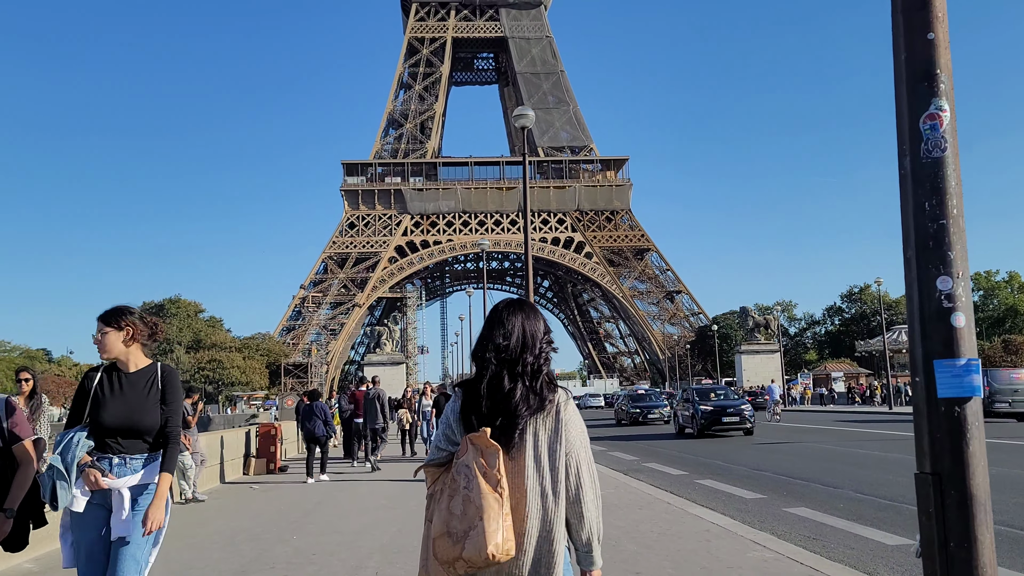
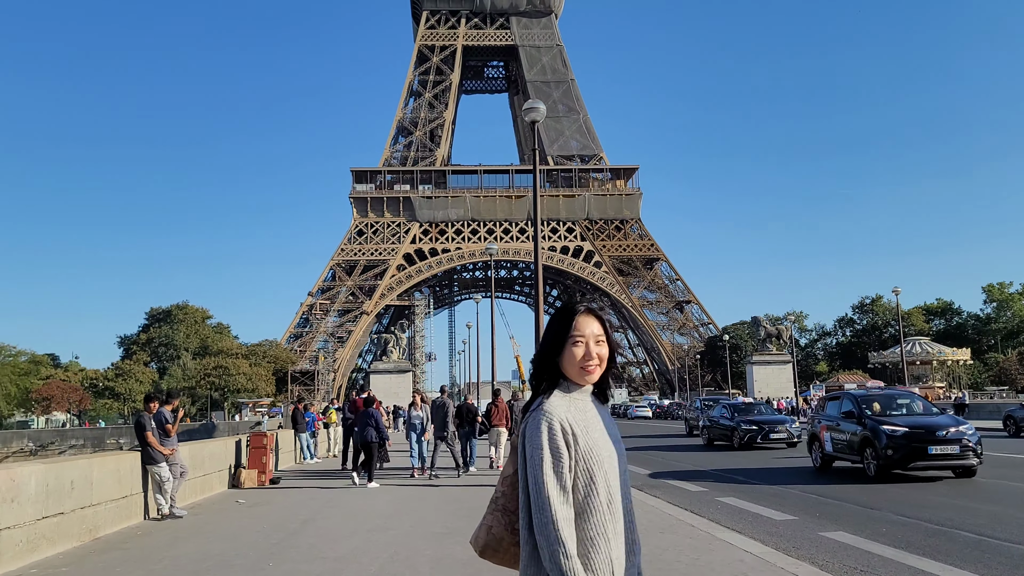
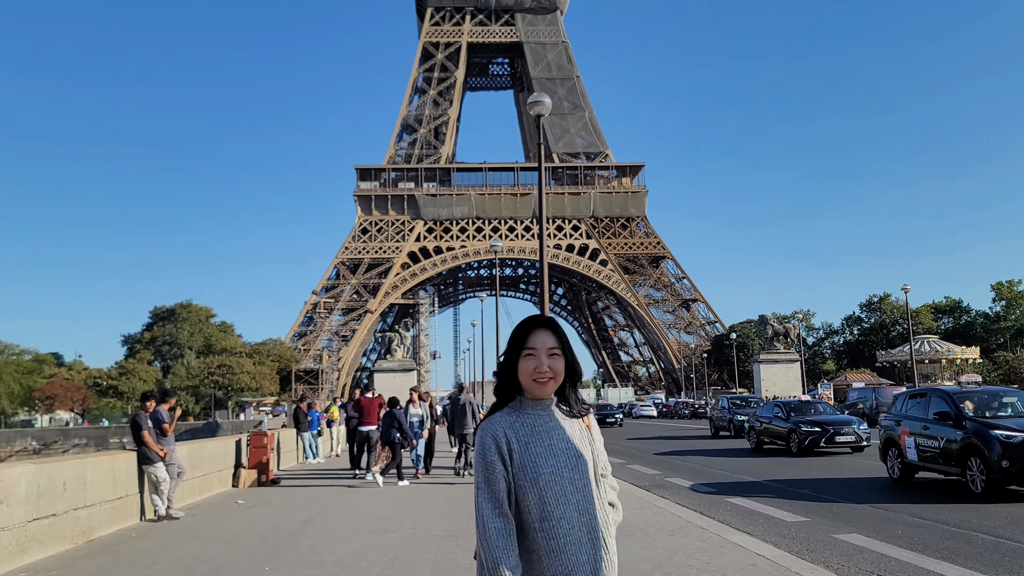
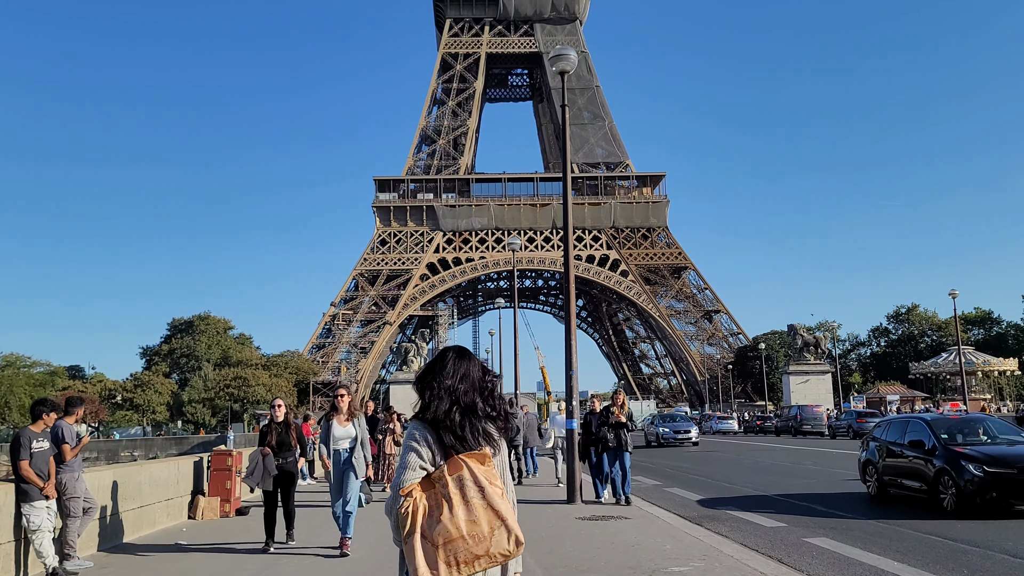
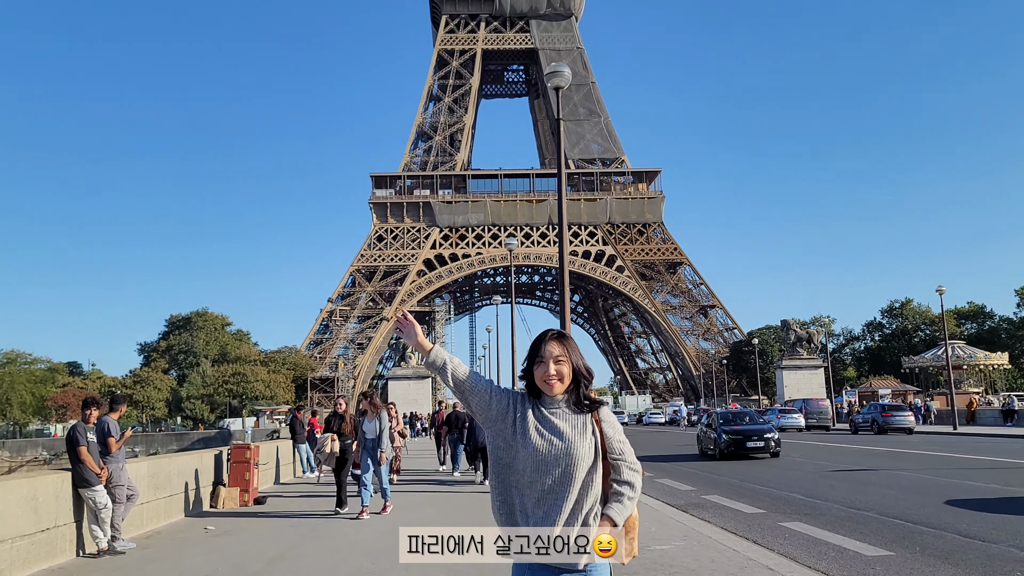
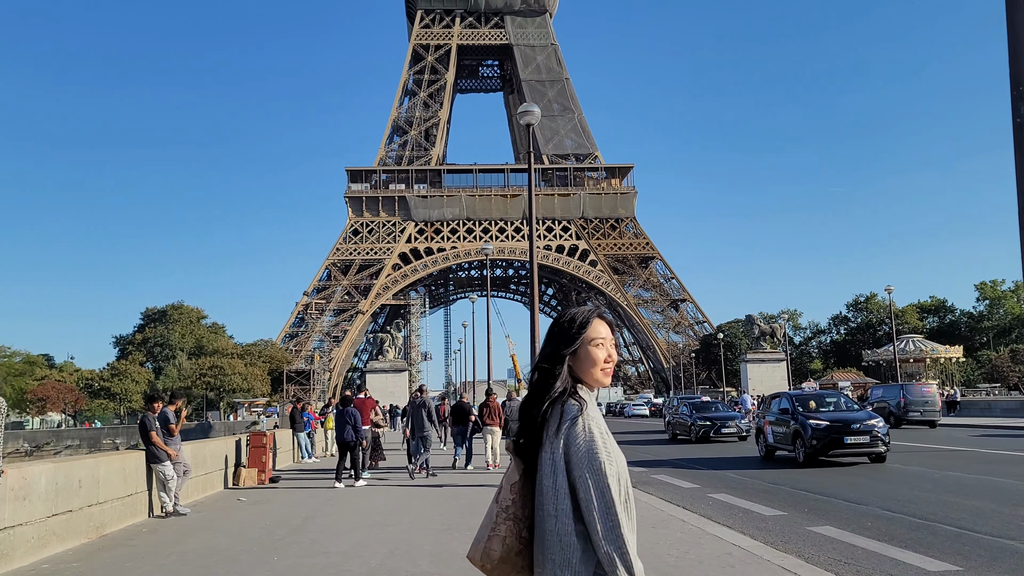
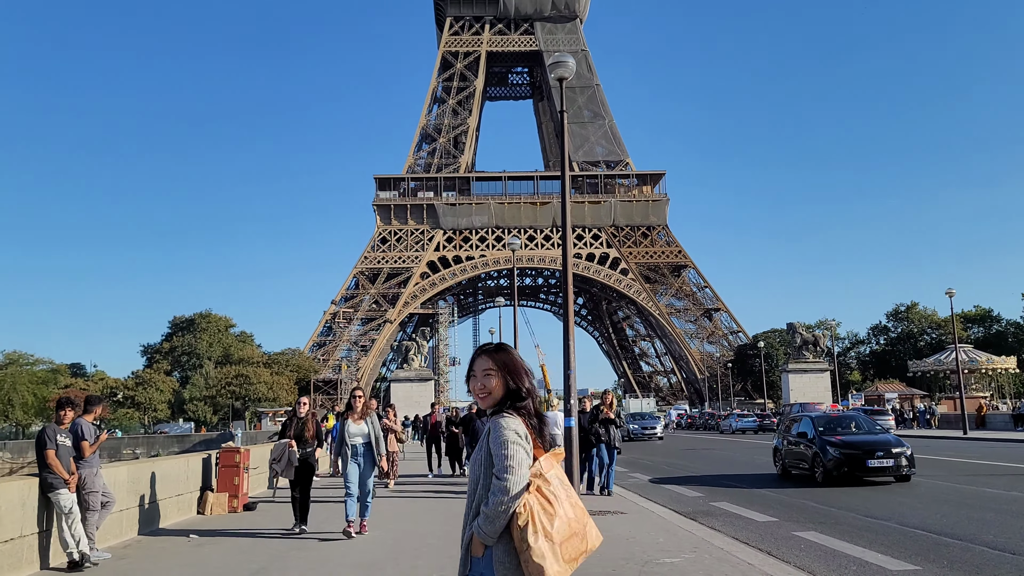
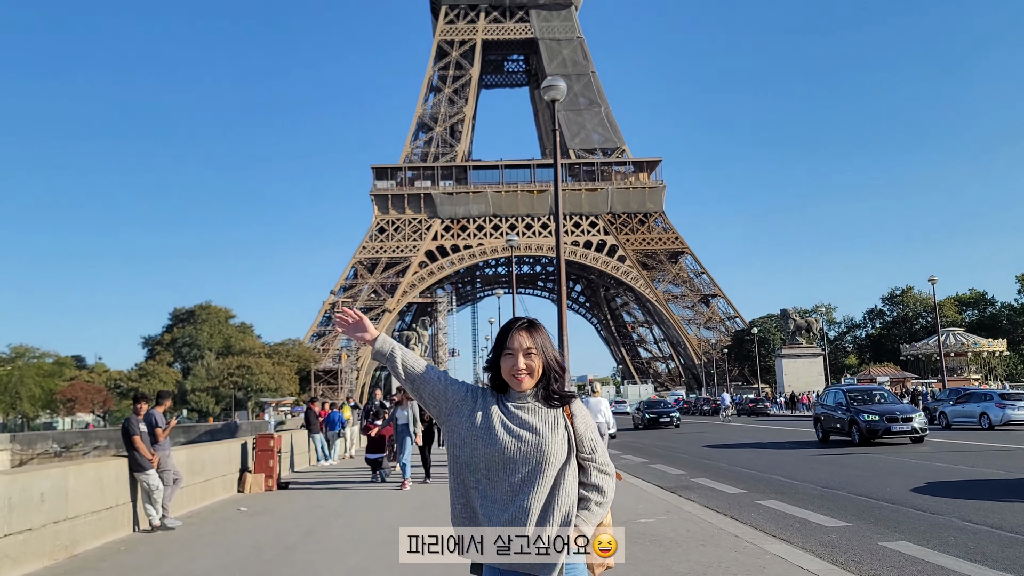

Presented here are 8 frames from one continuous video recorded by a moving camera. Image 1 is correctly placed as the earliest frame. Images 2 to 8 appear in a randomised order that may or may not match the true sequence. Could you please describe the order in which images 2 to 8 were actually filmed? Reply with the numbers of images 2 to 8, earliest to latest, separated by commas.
6, 2, 3, 8, 5, 7, 4
